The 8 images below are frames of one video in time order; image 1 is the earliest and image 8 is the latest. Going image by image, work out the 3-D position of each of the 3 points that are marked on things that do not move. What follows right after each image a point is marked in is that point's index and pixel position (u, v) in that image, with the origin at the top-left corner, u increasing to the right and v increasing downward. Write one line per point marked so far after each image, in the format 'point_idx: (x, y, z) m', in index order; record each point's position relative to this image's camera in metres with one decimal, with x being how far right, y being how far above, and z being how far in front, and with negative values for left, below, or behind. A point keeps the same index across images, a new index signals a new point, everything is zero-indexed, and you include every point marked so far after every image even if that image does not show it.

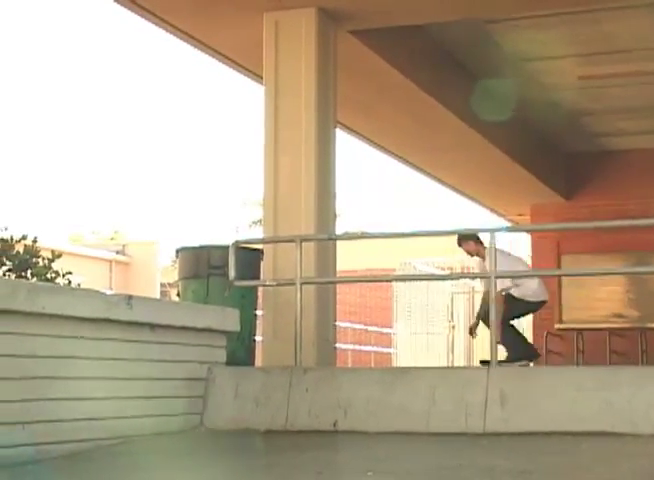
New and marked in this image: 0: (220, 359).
0: (-0.6, -0.7, +7.1) m
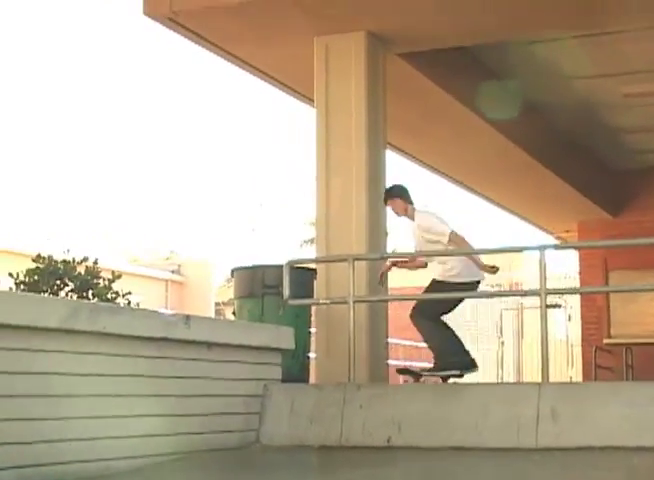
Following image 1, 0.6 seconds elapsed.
0: (-0.3, -0.8, +7.2) m
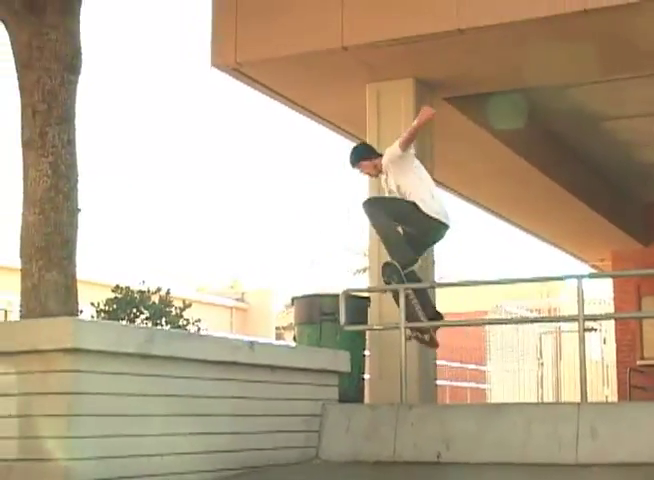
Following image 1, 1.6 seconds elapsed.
0: (0.0, -1.0, +7.7) m
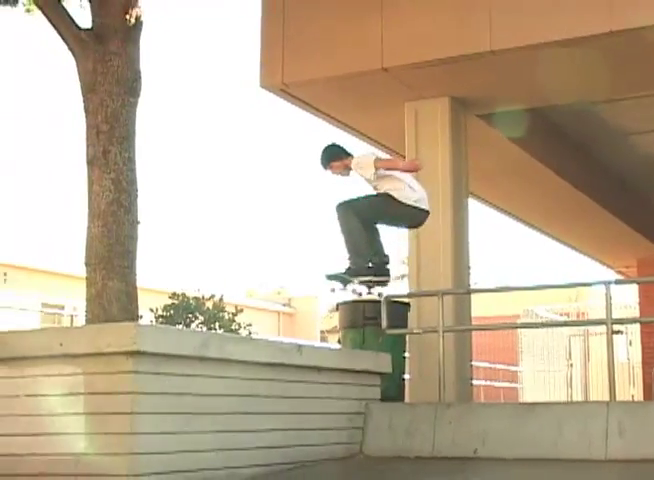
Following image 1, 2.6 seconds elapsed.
0: (+0.3, -1.1, +8.2) m
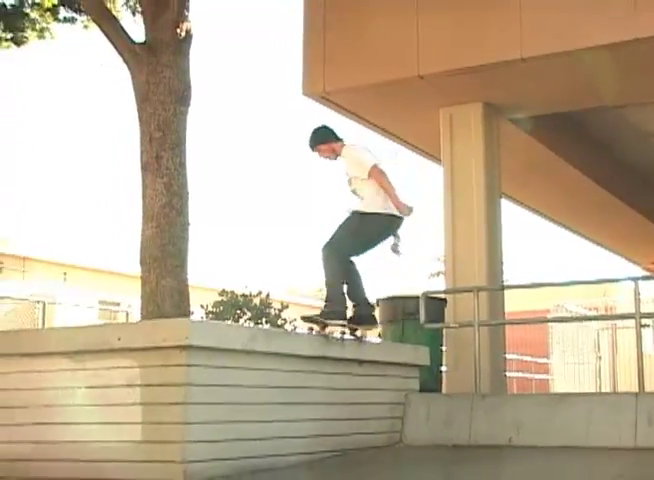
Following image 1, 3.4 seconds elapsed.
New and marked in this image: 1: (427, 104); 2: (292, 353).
0: (+0.6, -1.1, +8.6) m
1: (+0.9, +1.2, +10.2) m
2: (-0.2, -0.7, +7.1) m
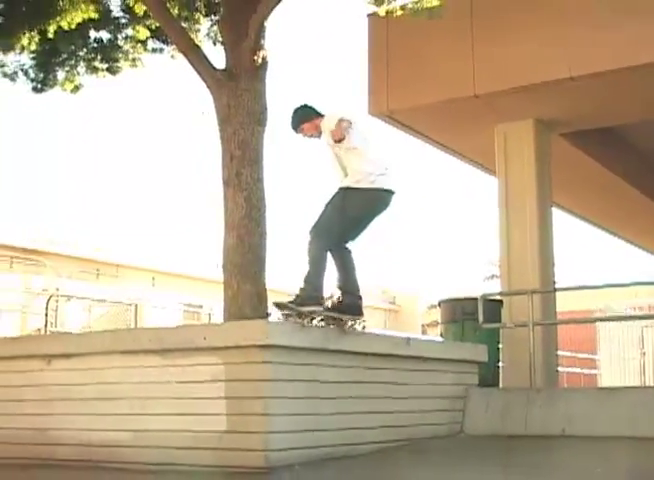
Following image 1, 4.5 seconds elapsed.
0: (+1.1, -1.1, +9.3) m
1: (+1.4, +1.1, +10.9) m
2: (+0.2, -0.7, +7.9) m
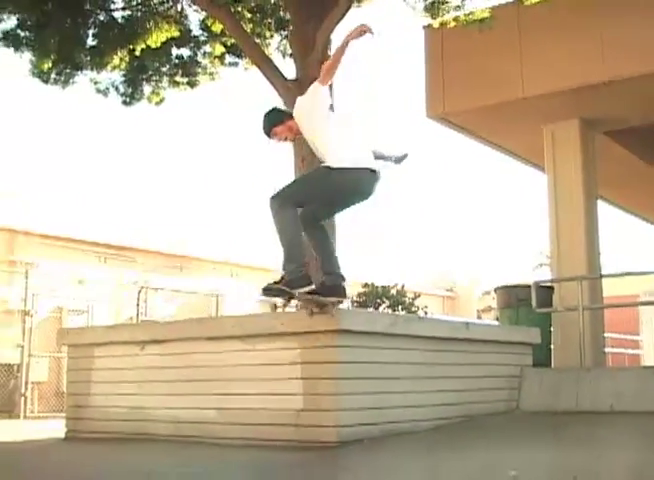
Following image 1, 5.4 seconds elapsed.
0: (+1.7, -1.1, +10.0) m
1: (+2.0, +1.2, +11.6) m
2: (+0.7, -0.7, +8.6) m
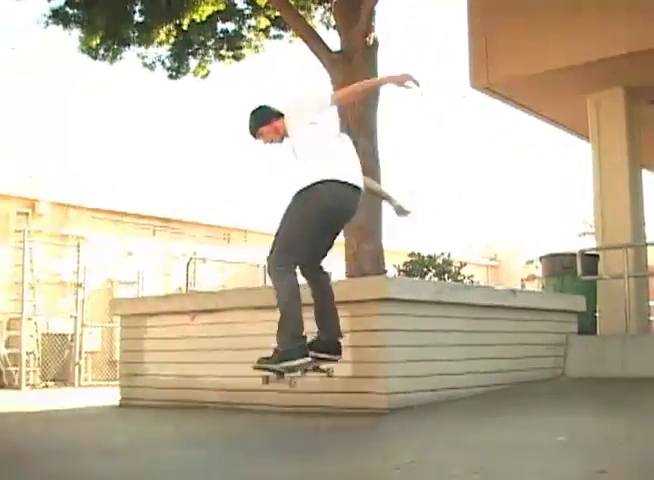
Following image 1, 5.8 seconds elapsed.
0: (+2.1, -0.8, +10.1) m
1: (+2.4, +1.5, +11.6) m
2: (+1.1, -0.5, +8.7) m
